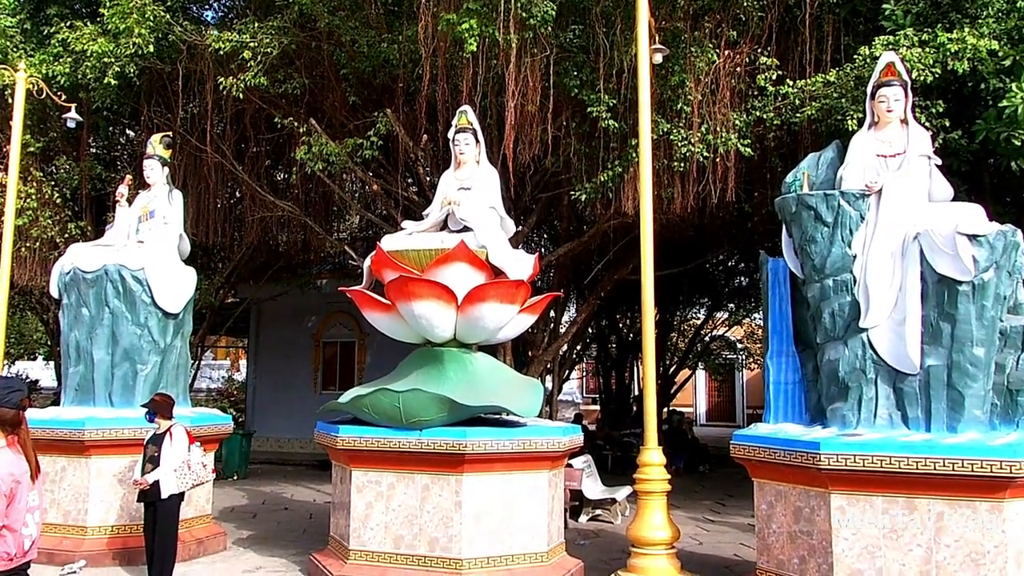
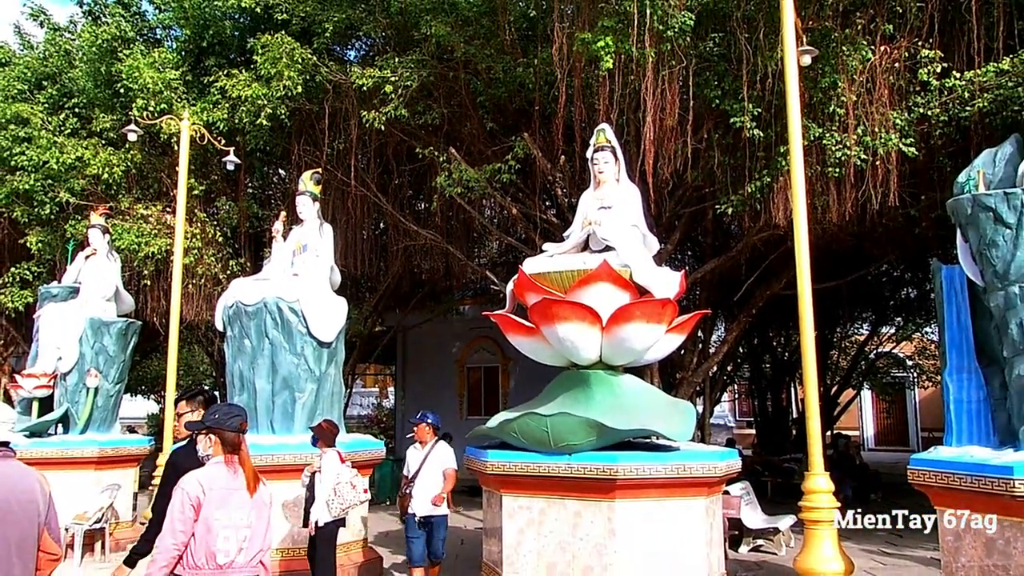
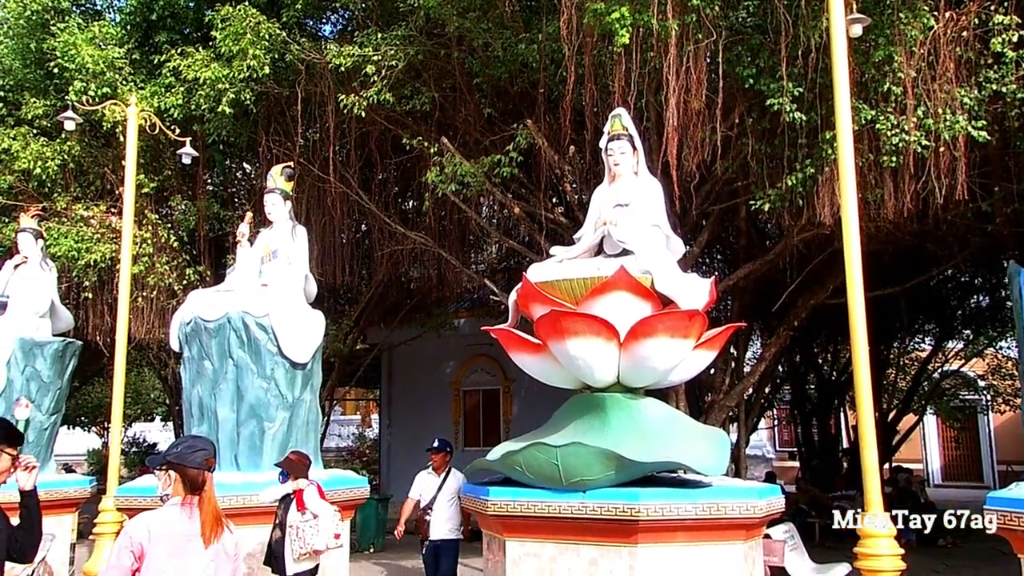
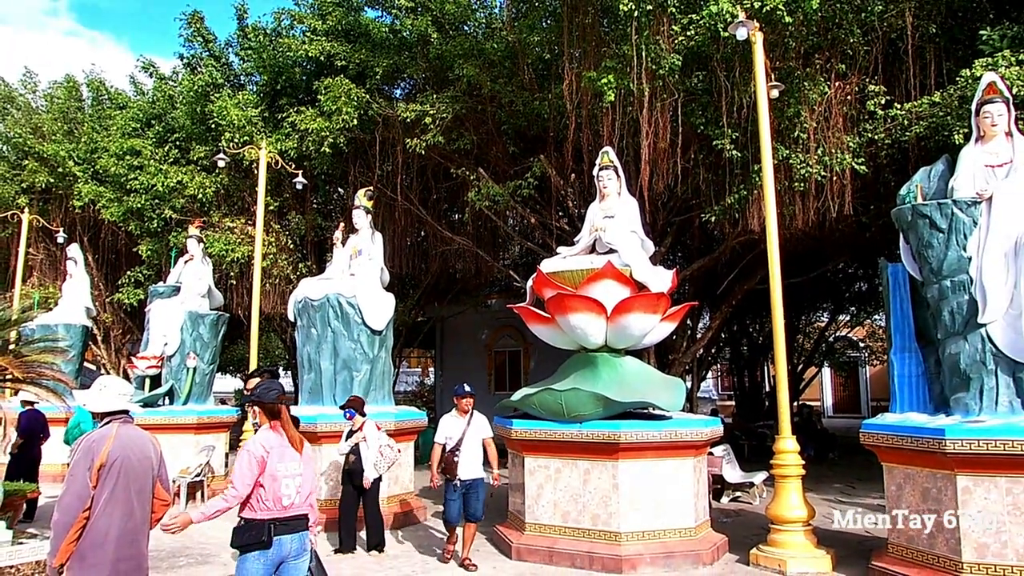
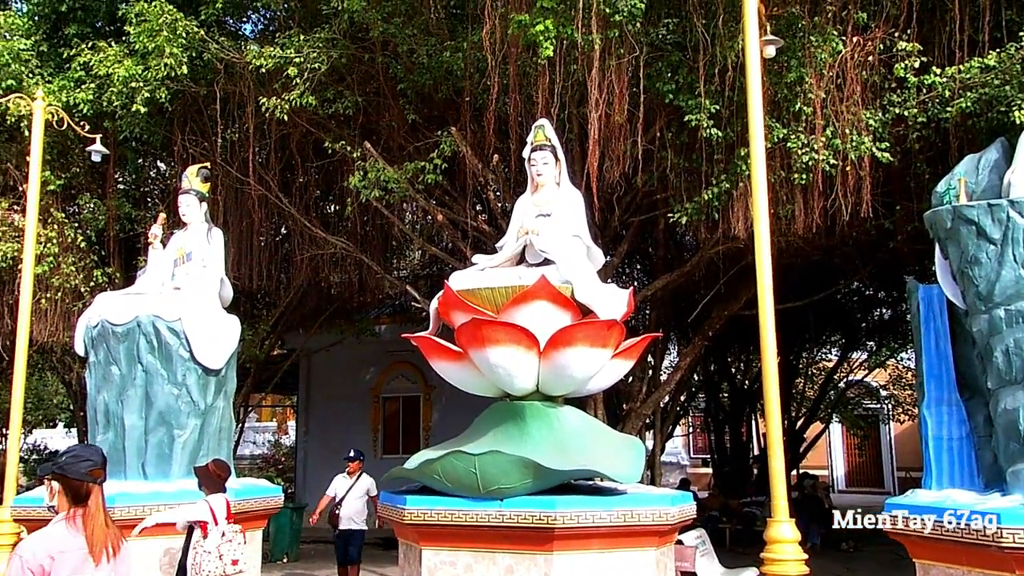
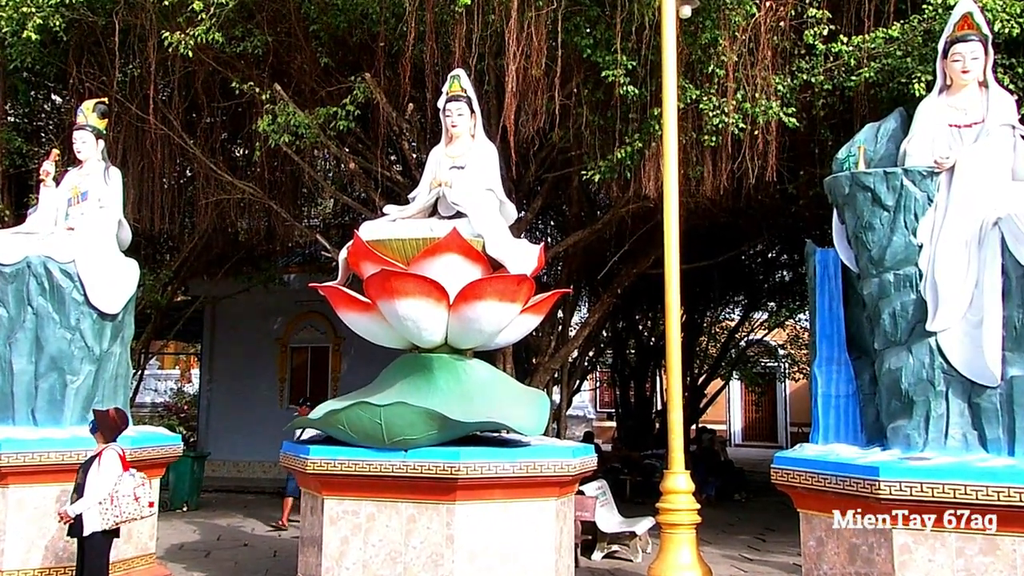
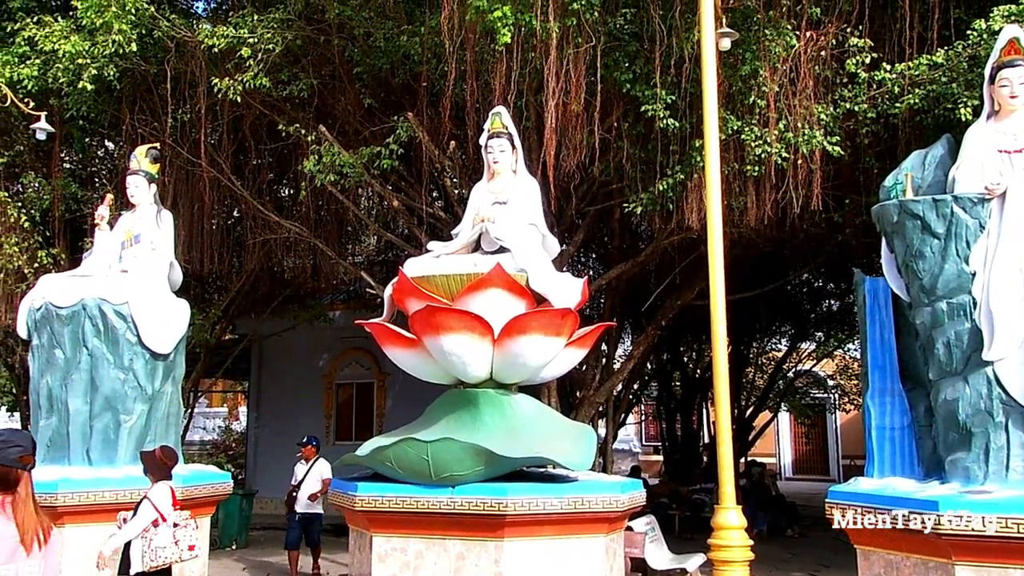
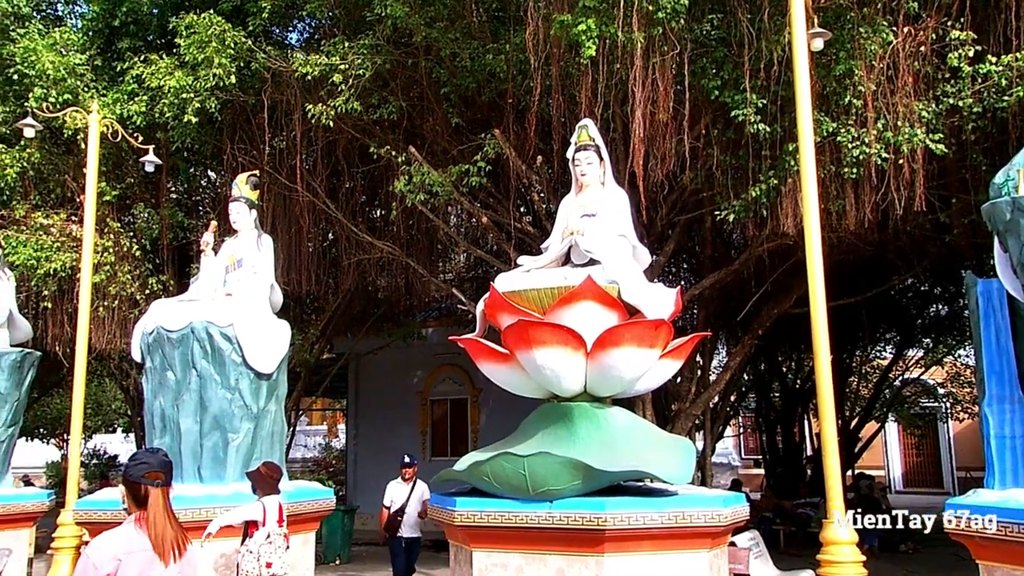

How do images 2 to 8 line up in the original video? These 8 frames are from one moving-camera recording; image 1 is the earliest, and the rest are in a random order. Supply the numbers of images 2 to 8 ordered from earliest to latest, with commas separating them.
6, 7, 5, 8, 3, 2, 4
